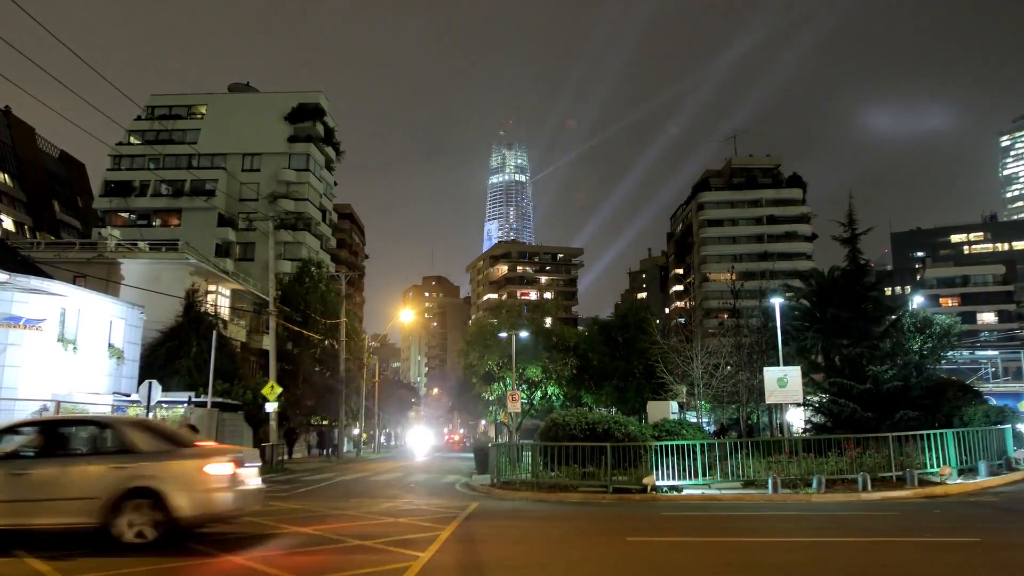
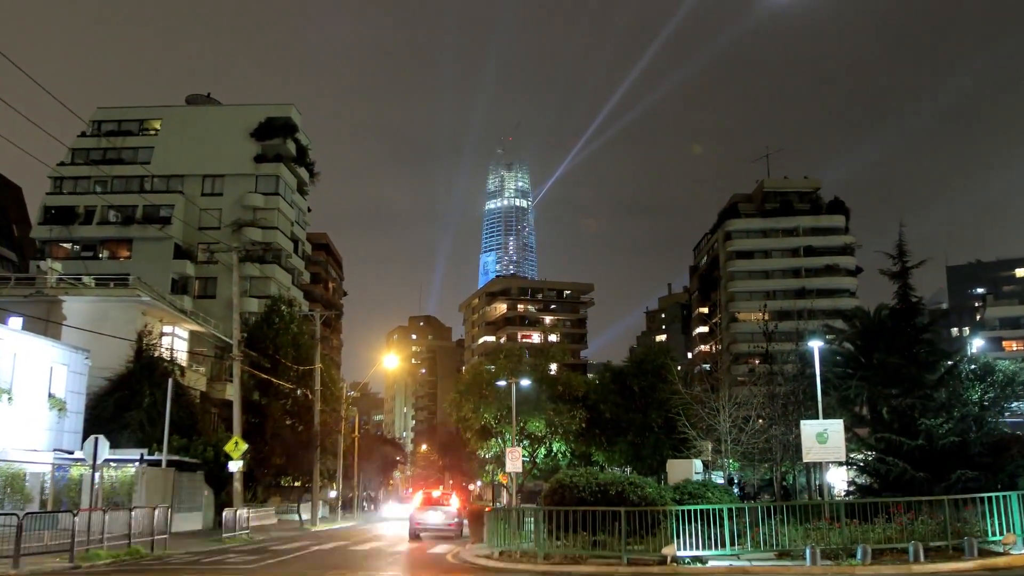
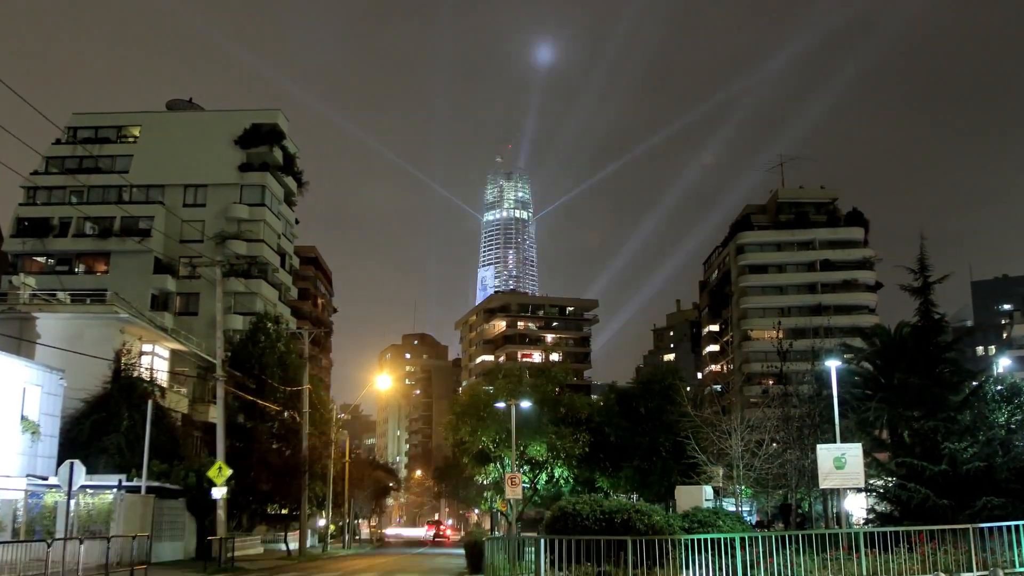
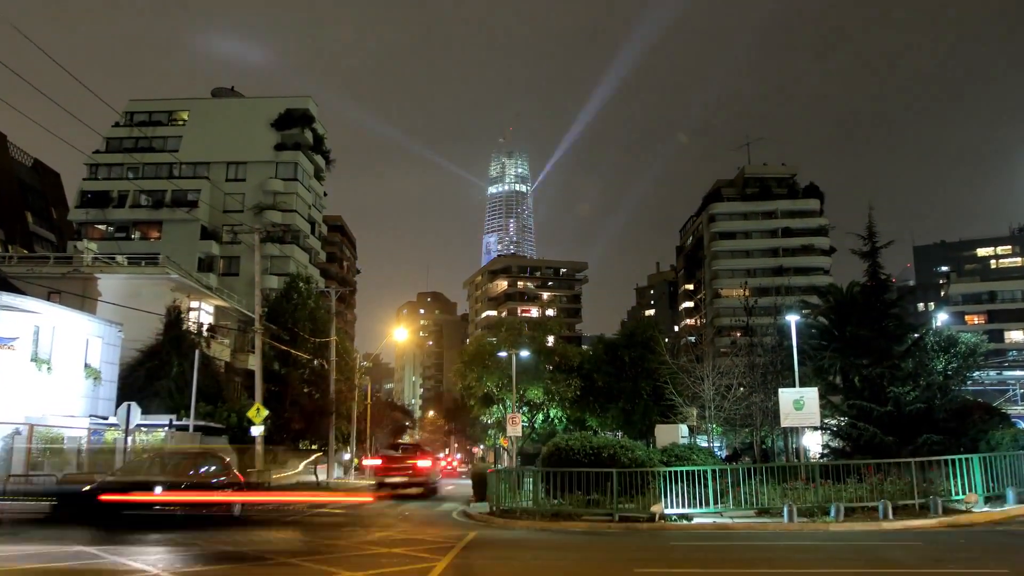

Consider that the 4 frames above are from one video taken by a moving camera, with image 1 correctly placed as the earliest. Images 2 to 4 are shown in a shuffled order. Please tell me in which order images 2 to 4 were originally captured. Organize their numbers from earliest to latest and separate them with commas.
4, 2, 3
